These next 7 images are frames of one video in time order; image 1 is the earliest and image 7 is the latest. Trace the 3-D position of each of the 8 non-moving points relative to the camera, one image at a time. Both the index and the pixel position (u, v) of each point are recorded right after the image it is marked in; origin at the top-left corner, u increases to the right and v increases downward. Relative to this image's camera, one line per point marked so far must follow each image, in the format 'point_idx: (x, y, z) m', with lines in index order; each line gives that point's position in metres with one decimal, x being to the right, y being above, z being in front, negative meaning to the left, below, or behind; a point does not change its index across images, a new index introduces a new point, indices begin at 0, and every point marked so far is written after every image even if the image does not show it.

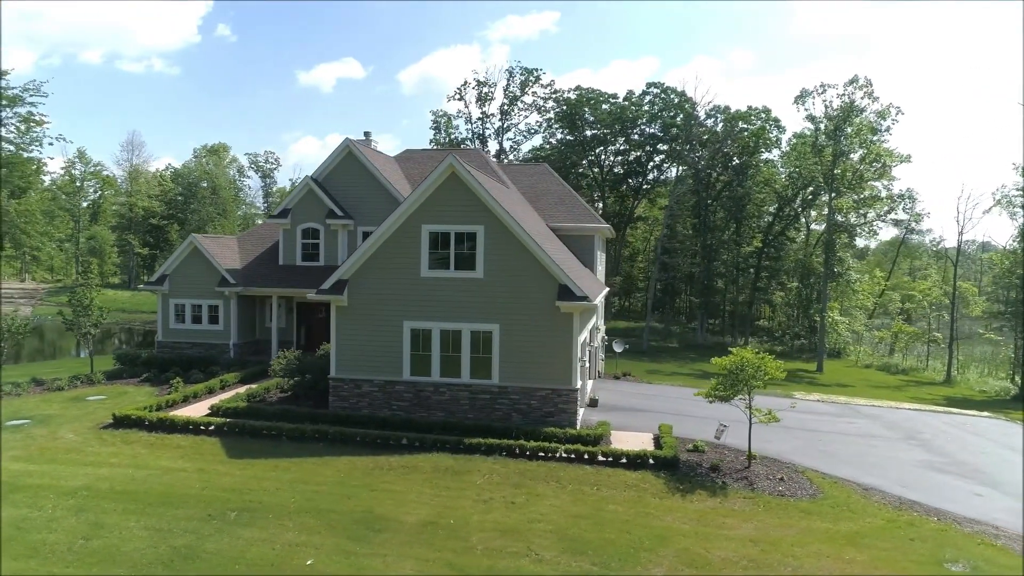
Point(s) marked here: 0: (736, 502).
0: (+3.9, -3.8, +10.7) m
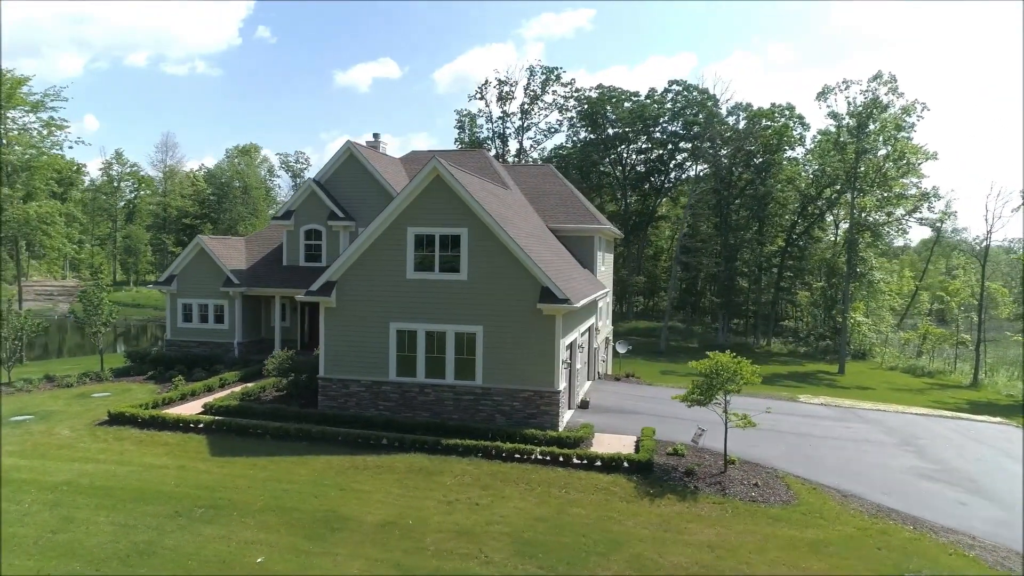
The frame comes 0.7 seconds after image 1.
0: (+3.4, -3.8, +10.6) m
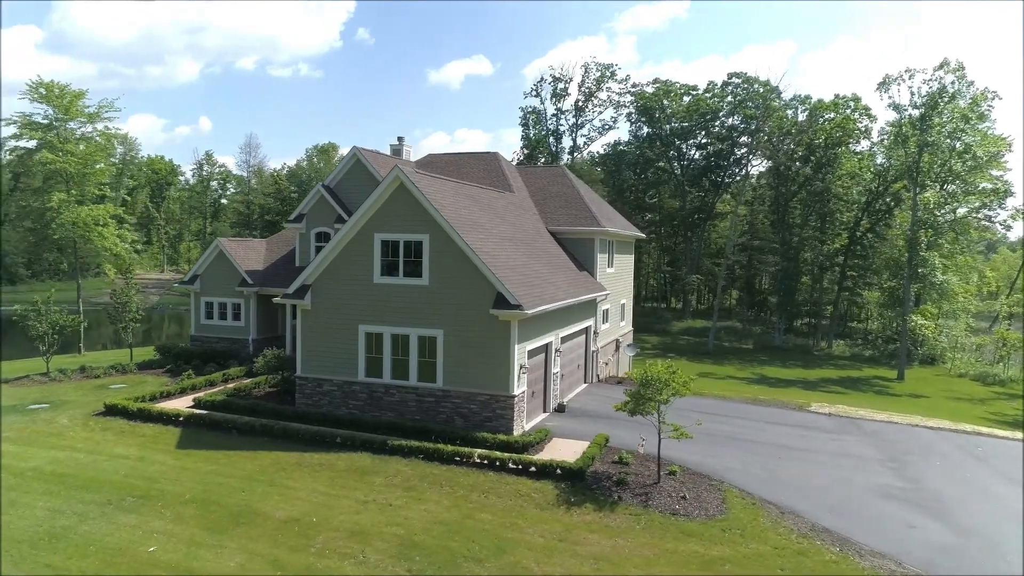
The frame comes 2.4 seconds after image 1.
0: (+1.8, -4.0, +10.5) m
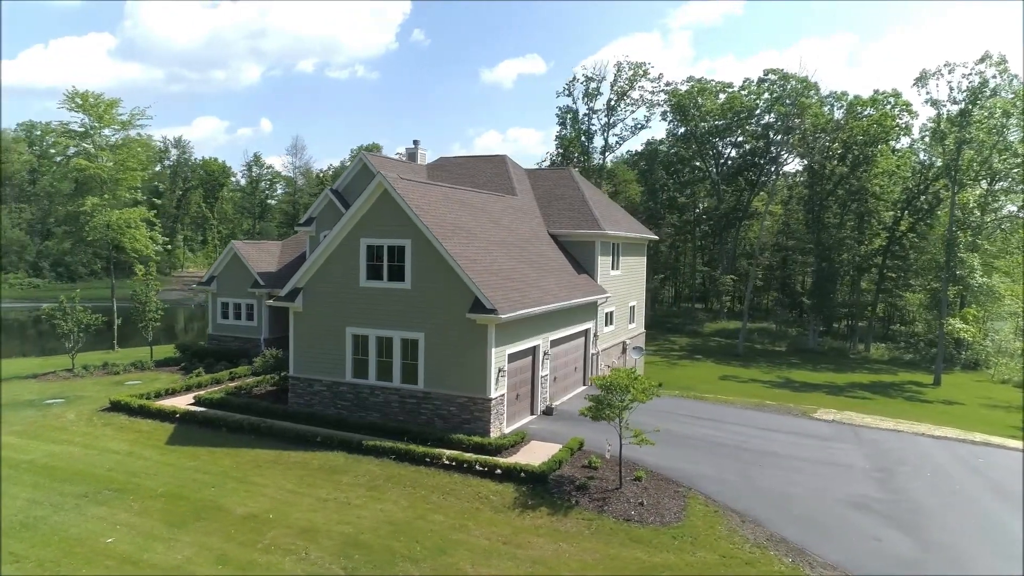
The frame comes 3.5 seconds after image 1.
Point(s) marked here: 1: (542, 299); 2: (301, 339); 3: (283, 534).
0: (+1.0, -4.1, +10.6) m
1: (+0.9, -0.3, +17.6) m
2: (-6.1, -1.5, +17.5) m
3: (-3.6, -3.9, +9.5) m
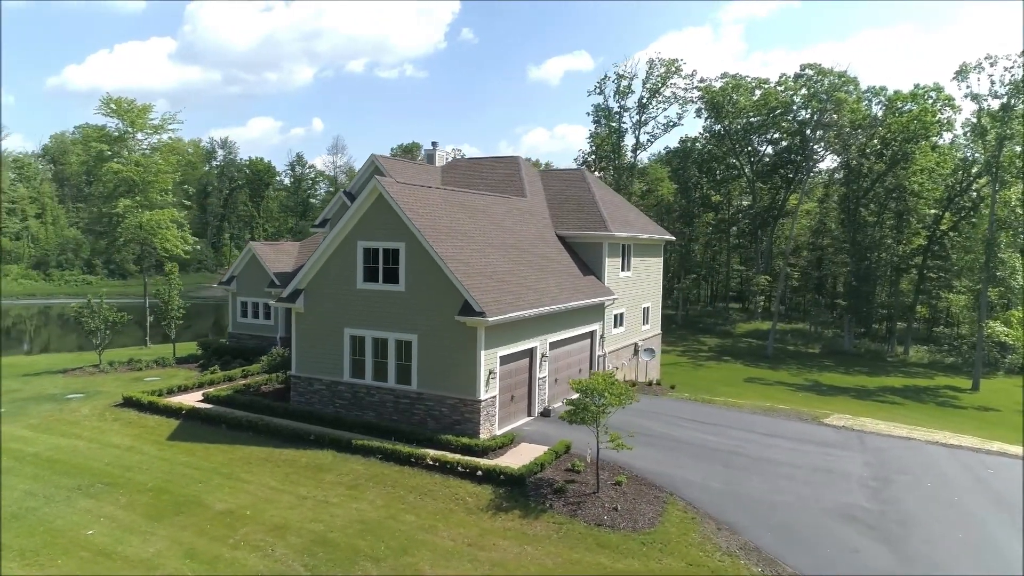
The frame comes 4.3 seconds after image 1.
0: (+0.5, -4.2, +10.7) m
1: (+0.8, -0.4, +17.7) m
2: (-6.2, -1.5, +17.9) m
3: (-4.2, -3.9, +9.8) m
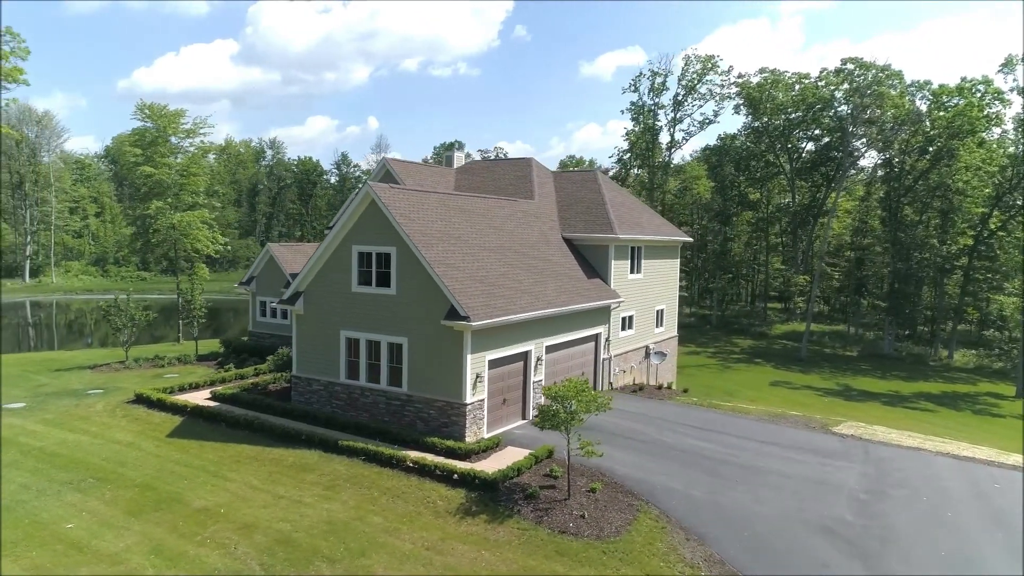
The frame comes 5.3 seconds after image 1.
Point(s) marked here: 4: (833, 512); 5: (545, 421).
0: (-0.1, -4.3, +10.8) m
1: (+0.6, -0.5, +17.7) m
2: (-6.4, -1.6, +18.4) m
3: (-4.8, -4.0, +10.2) m
4: (+6.8, -4.8, +12.9) m
5: (+0.7, -2.6, +11.9) m
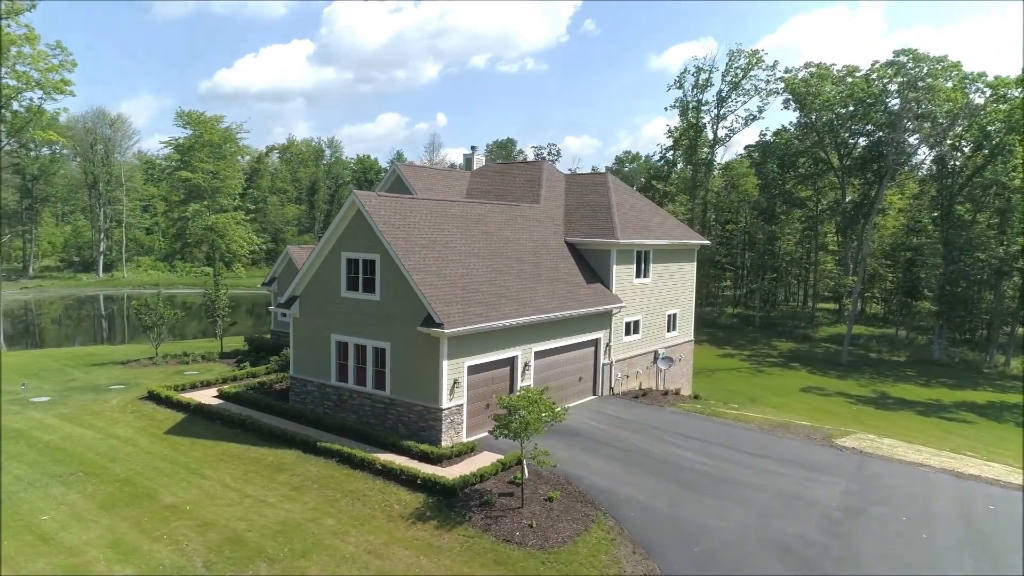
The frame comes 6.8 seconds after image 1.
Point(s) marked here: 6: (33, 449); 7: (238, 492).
0: (-1.1, -4.5, +11.0) m
1: (+0.1, -0.7, +17.9) m
2: (-6.8, -1.7, +19.1) m
3: (-5.9, -4.2, +10.8) m
4: (+6.0, -5.1, +12.7) m
5: (-0.2, -2.8, +12.1) m
6: (-11.6, -3.9, +14.7) m
7: (-5.6, -4.2, +12.5) m
